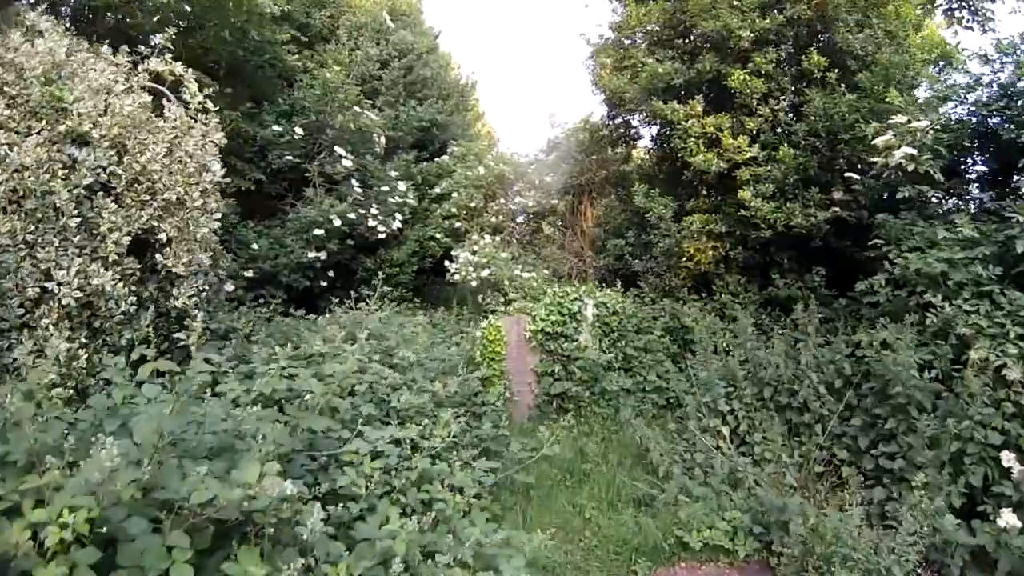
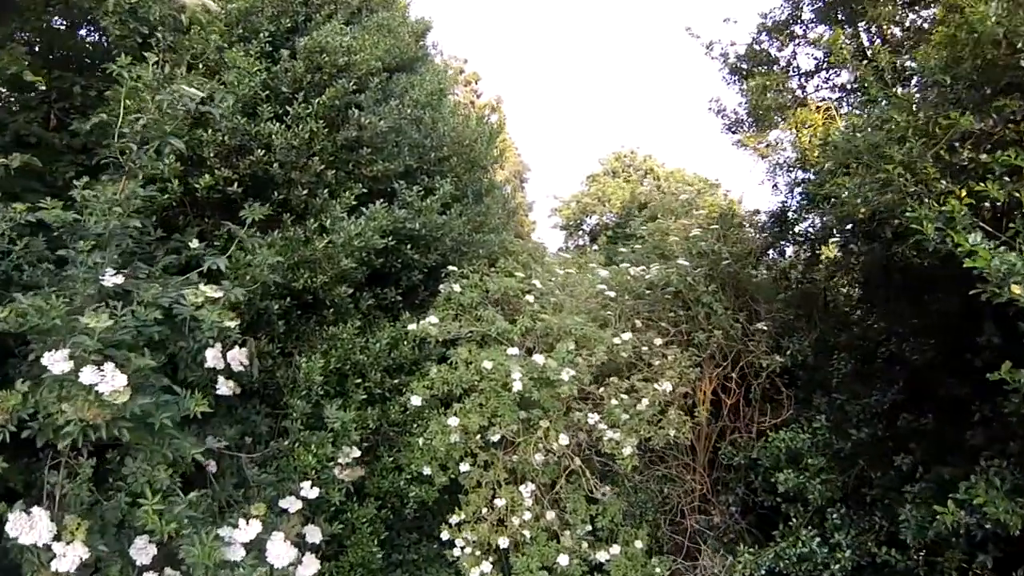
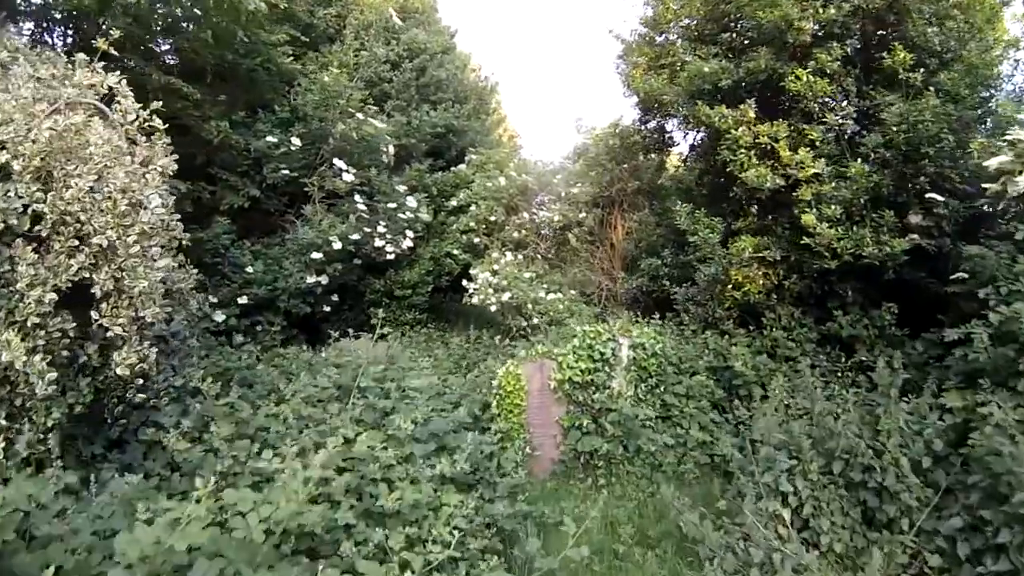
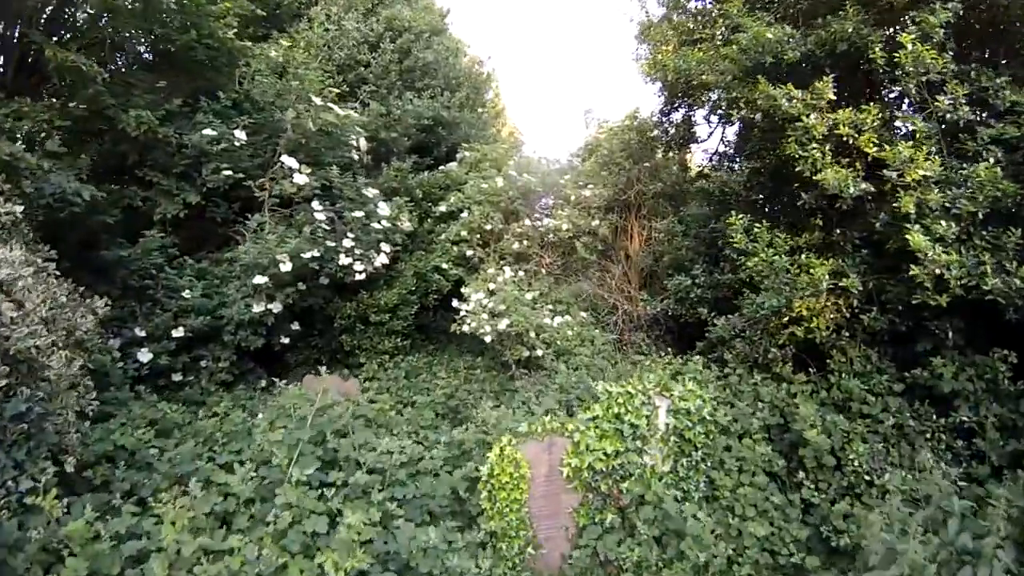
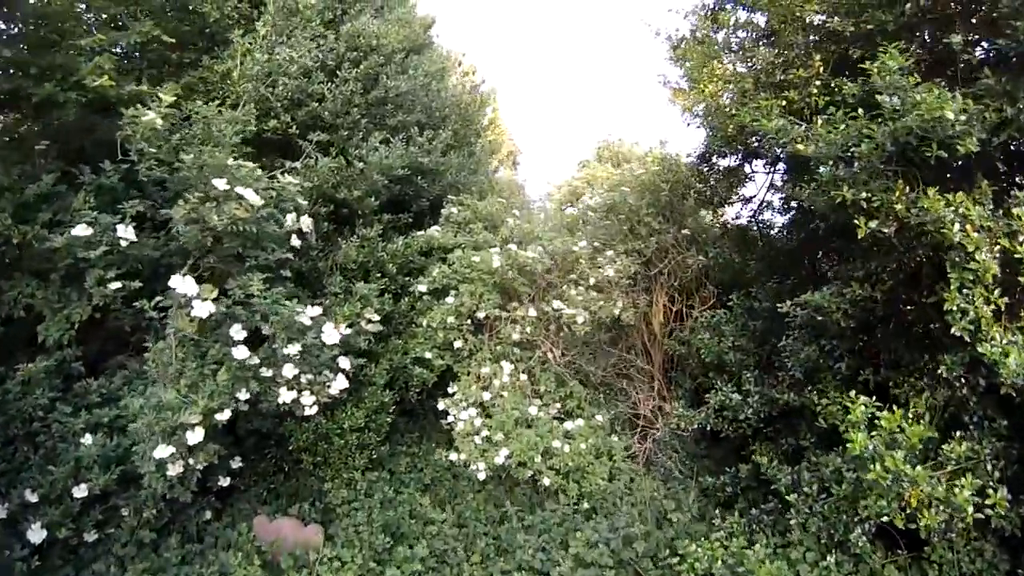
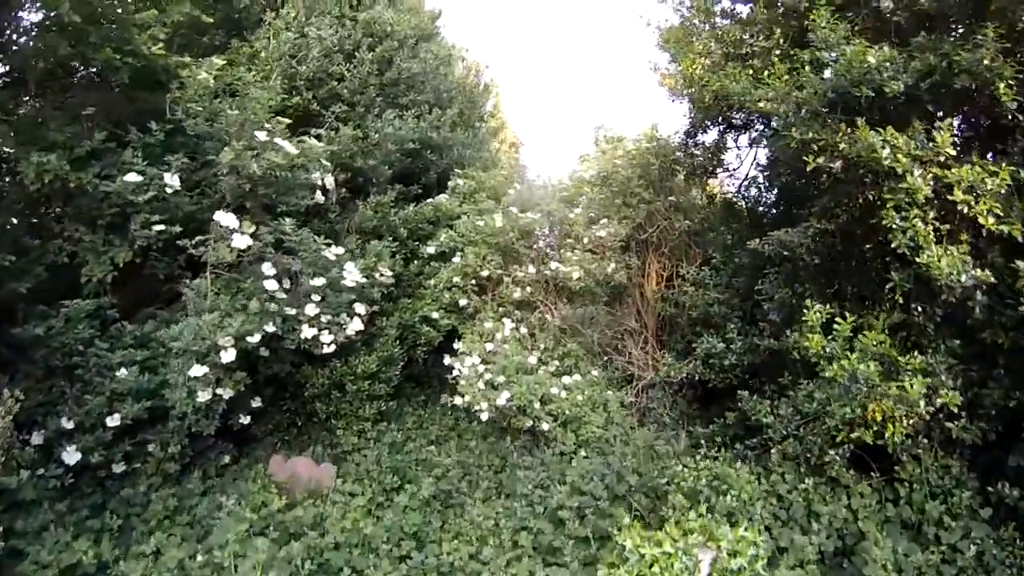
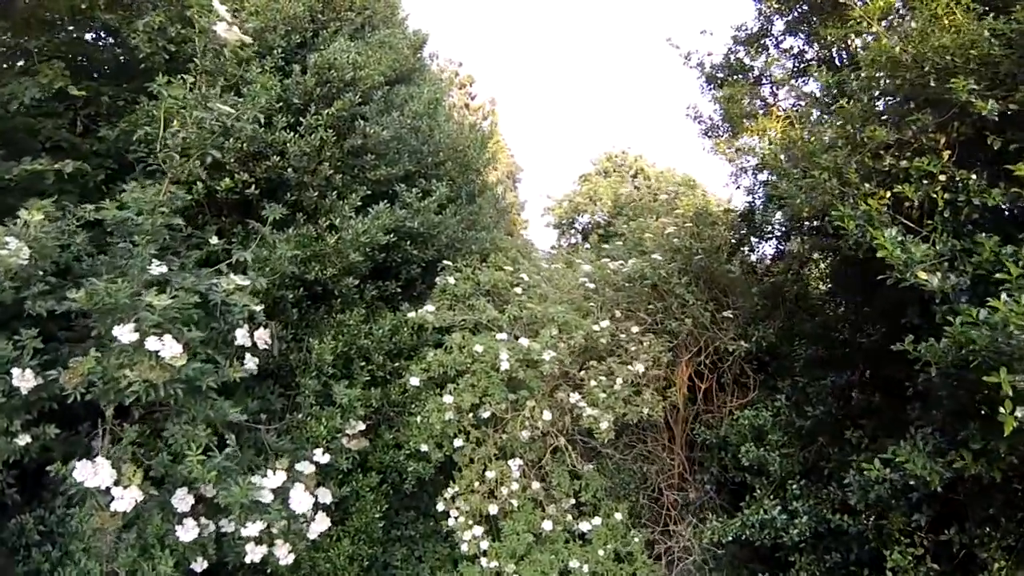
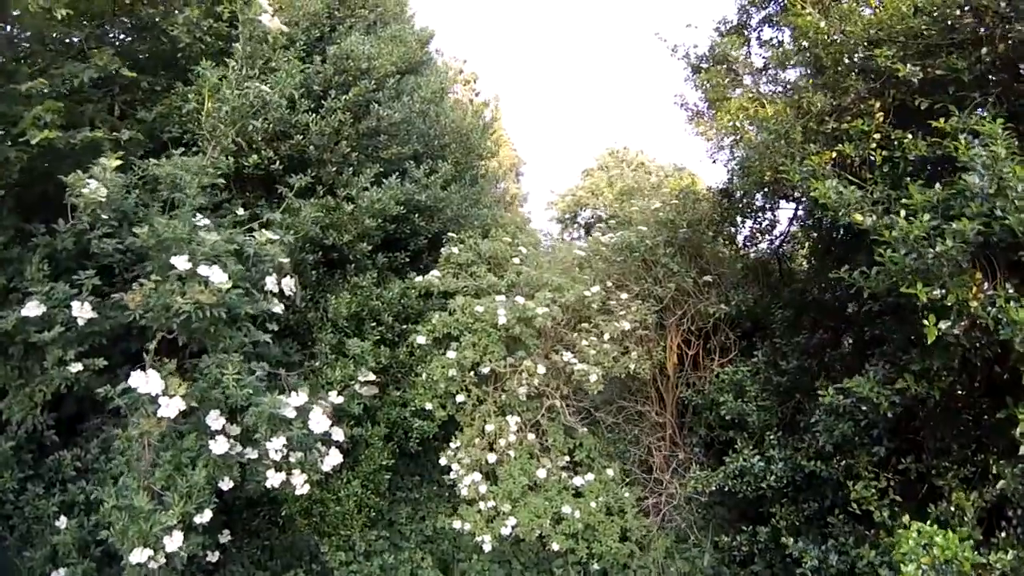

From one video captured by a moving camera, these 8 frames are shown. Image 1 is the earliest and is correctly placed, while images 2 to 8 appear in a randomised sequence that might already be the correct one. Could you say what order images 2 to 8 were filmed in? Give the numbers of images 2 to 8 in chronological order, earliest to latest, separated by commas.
3, 4, 6, 5, 8, 7, 2
